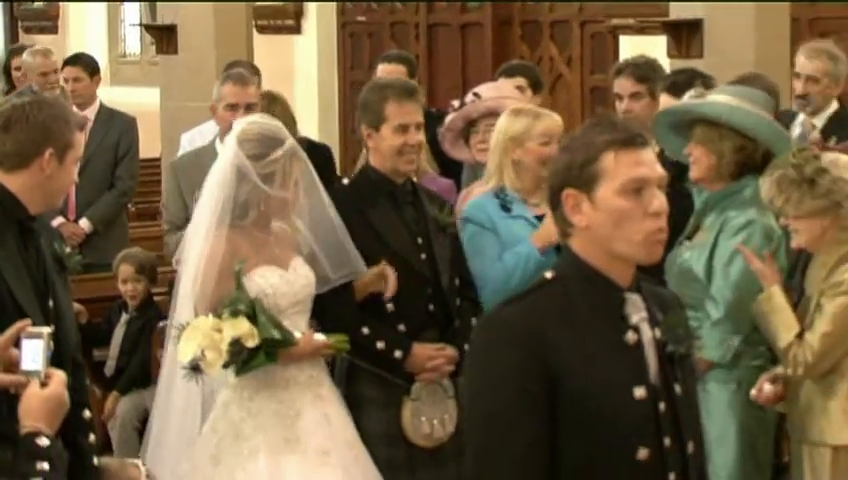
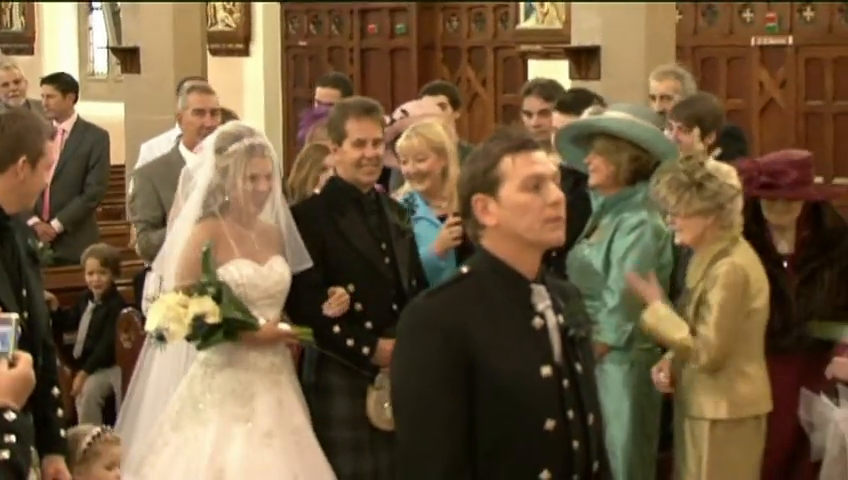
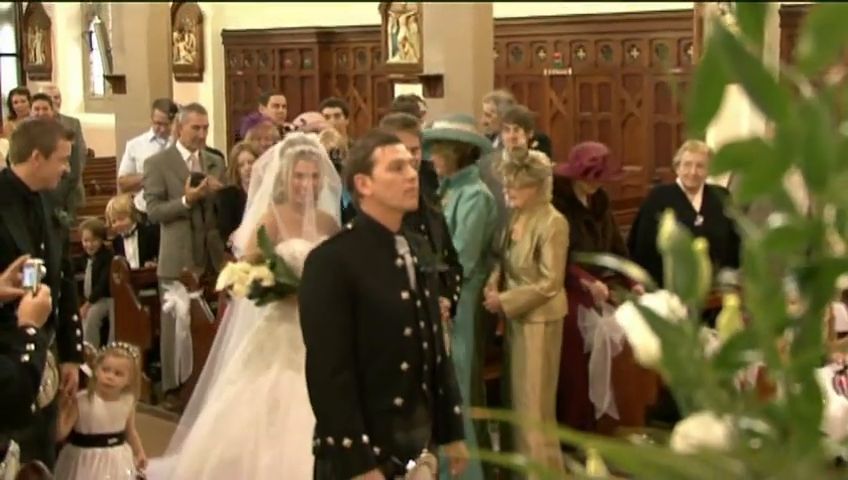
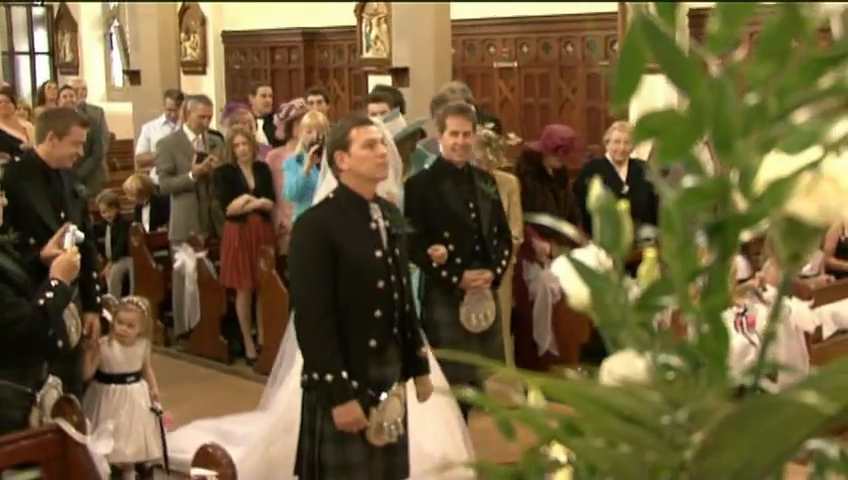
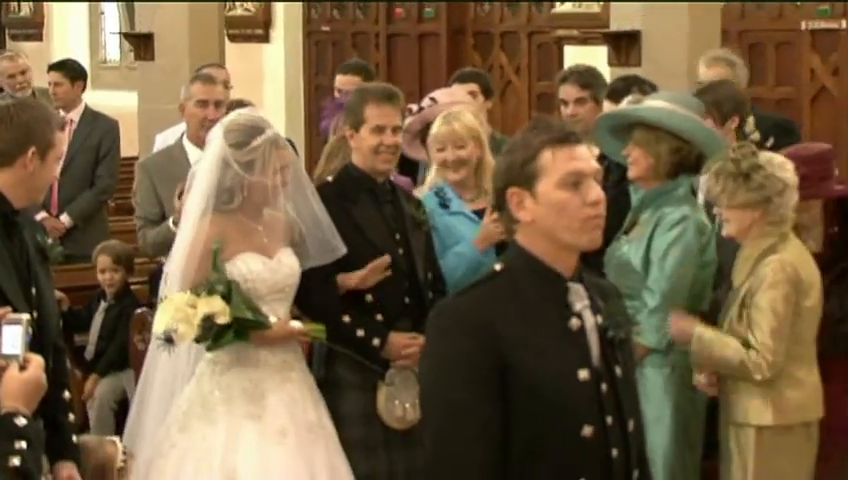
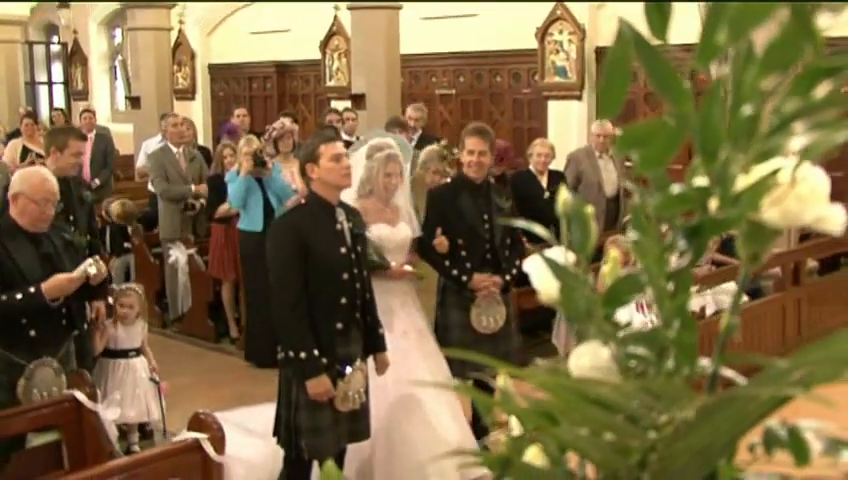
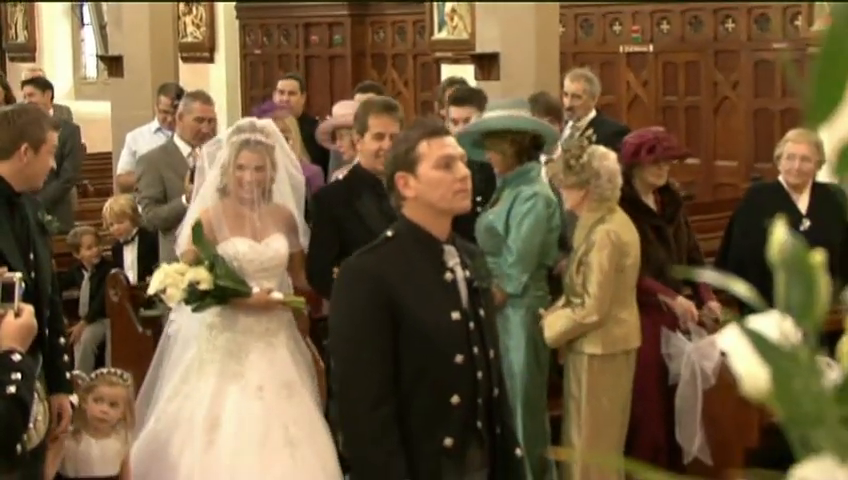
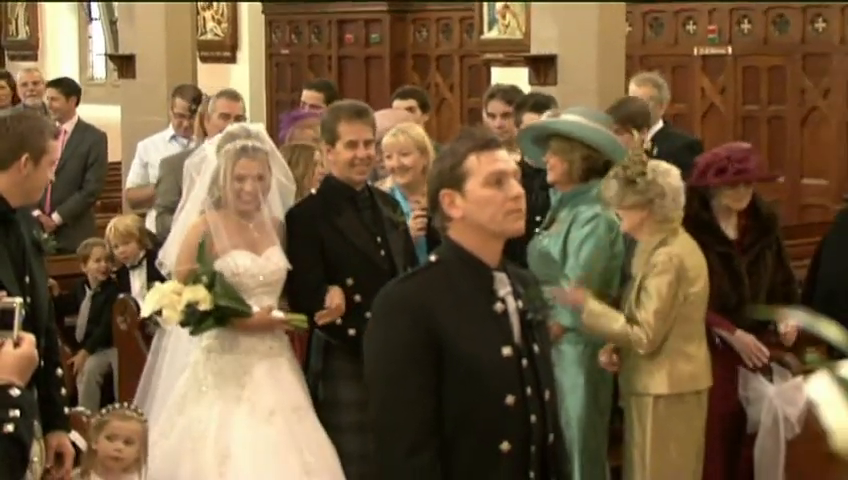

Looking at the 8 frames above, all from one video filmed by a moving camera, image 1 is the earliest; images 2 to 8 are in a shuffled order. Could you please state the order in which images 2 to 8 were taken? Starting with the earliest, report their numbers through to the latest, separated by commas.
5, 2, 8, 7, 3, 4, 6
